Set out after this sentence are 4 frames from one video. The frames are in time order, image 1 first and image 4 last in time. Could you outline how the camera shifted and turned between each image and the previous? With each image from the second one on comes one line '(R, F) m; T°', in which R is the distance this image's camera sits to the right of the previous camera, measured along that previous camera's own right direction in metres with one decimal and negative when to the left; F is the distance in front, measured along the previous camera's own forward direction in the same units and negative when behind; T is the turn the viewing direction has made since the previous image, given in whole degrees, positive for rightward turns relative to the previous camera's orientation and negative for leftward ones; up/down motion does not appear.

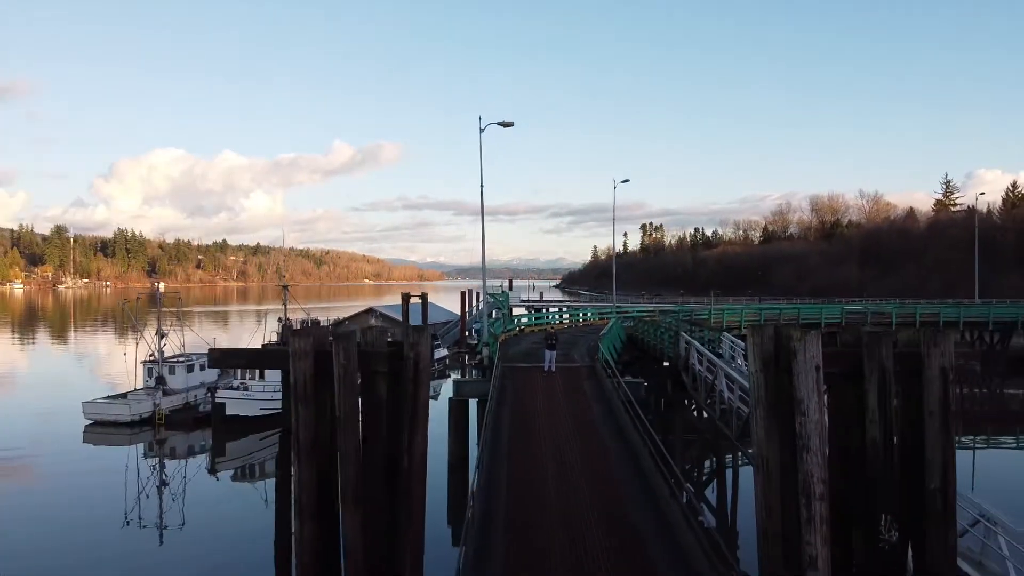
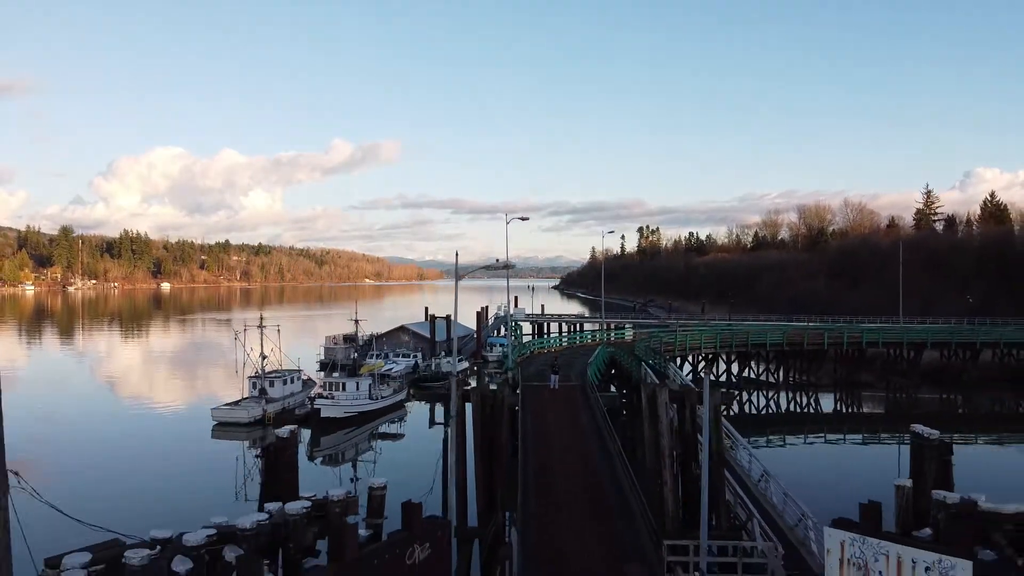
(-0.2, -2.7) m; 0°
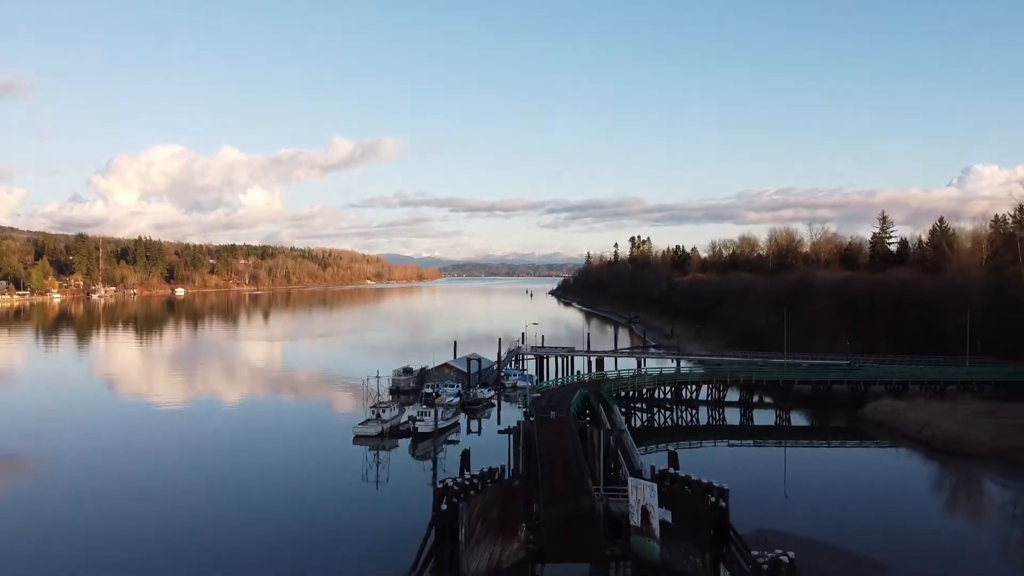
(-0.5, -7.3) m; 0°
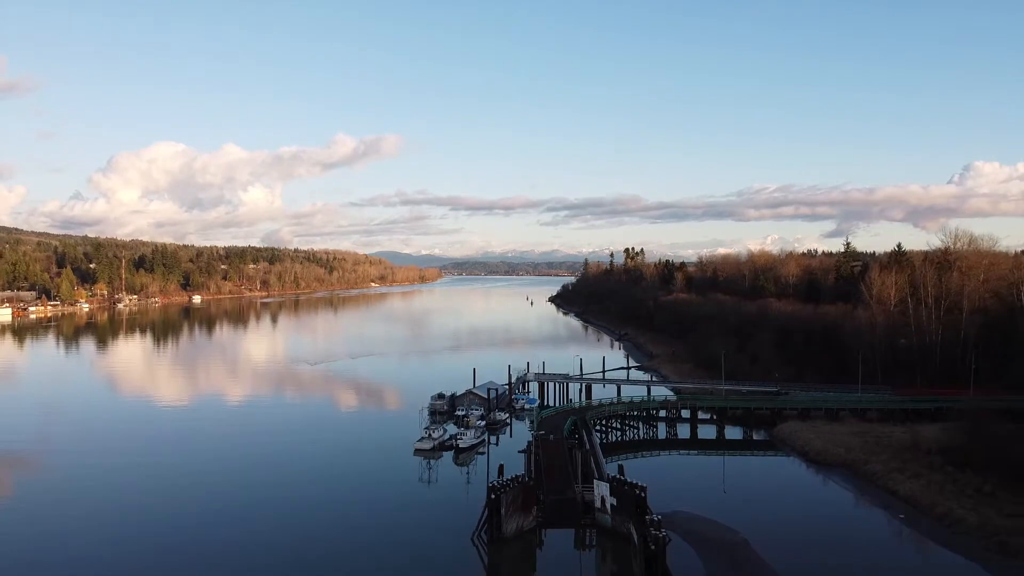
(-0.5, -7.8) m; 0°
